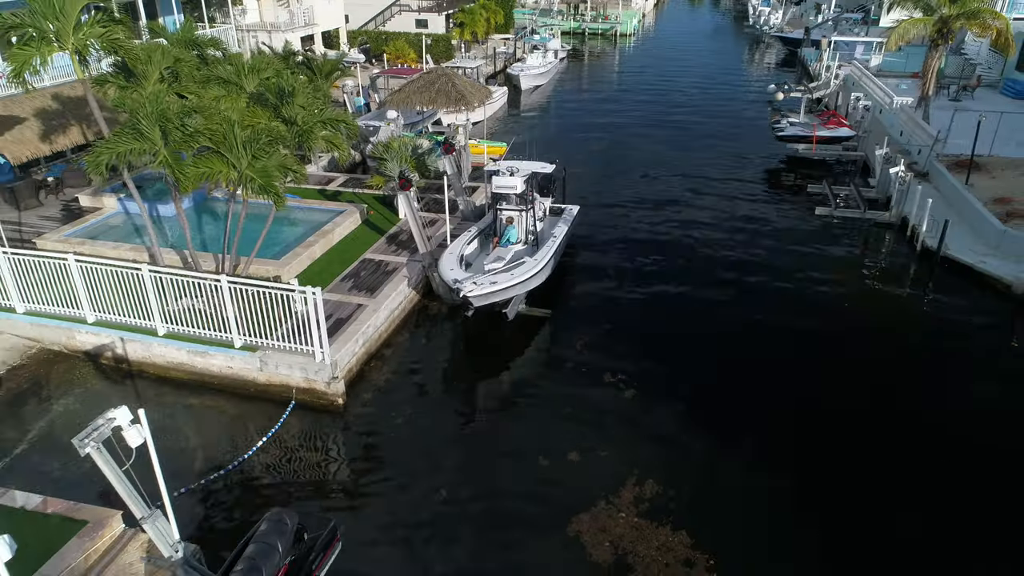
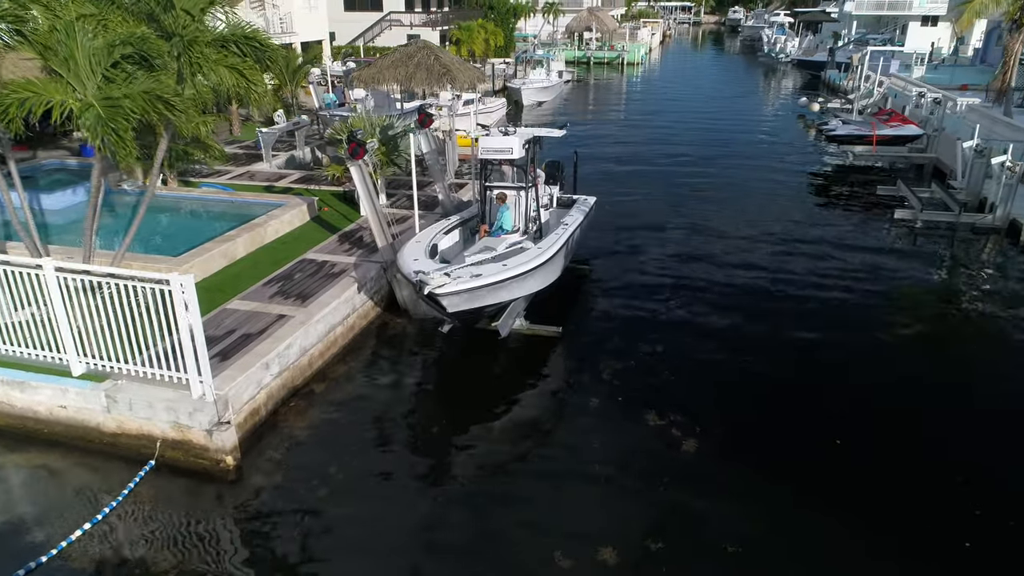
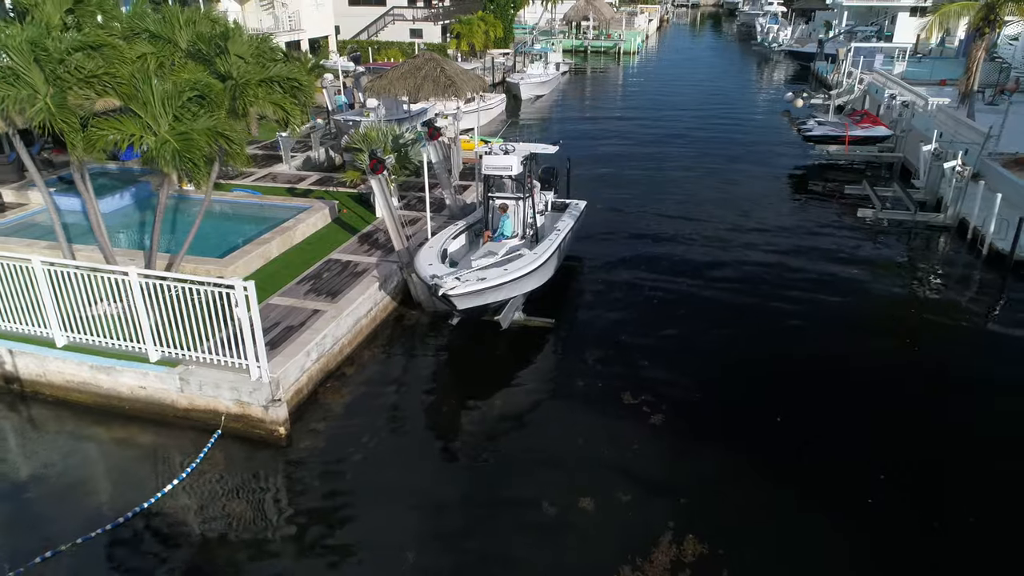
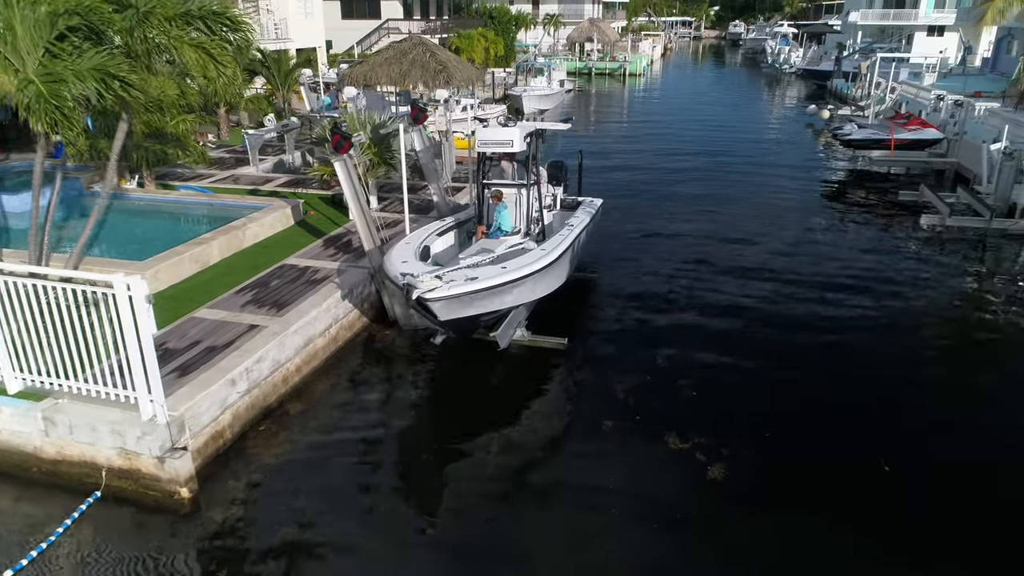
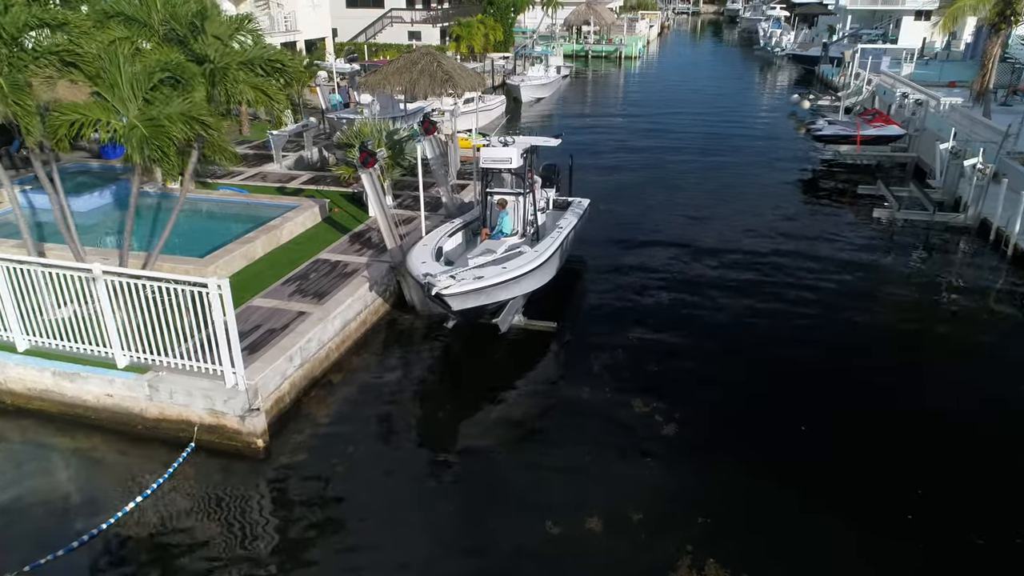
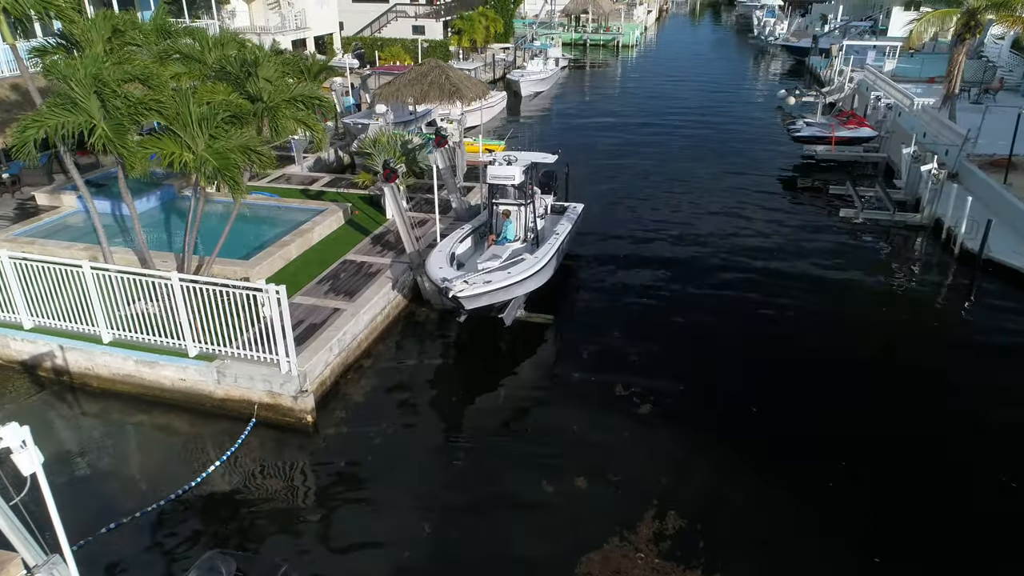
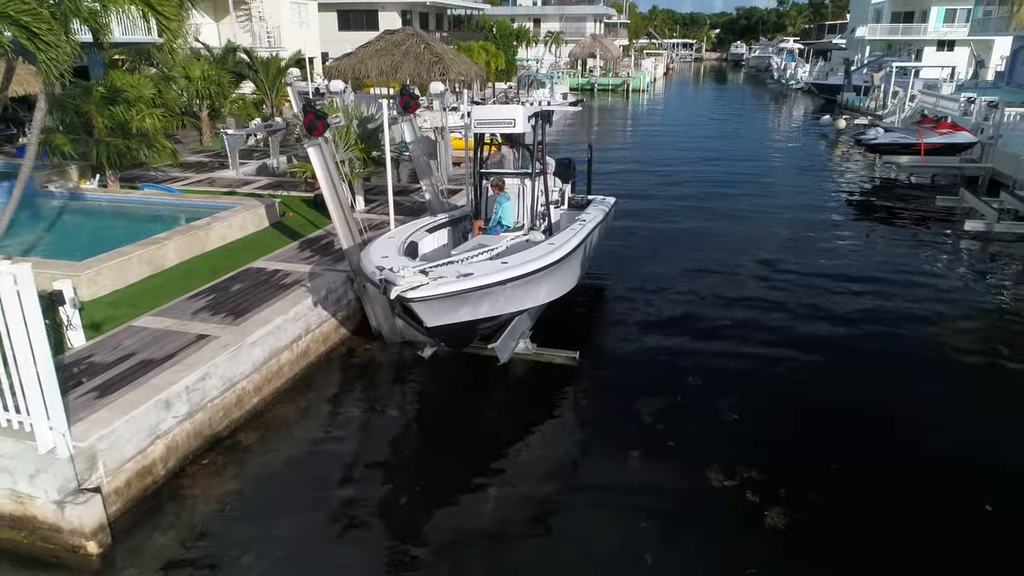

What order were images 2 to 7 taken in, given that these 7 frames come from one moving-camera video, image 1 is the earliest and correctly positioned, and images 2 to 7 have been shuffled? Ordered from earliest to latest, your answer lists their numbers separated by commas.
6, 3, 5, 2, 4, 7
